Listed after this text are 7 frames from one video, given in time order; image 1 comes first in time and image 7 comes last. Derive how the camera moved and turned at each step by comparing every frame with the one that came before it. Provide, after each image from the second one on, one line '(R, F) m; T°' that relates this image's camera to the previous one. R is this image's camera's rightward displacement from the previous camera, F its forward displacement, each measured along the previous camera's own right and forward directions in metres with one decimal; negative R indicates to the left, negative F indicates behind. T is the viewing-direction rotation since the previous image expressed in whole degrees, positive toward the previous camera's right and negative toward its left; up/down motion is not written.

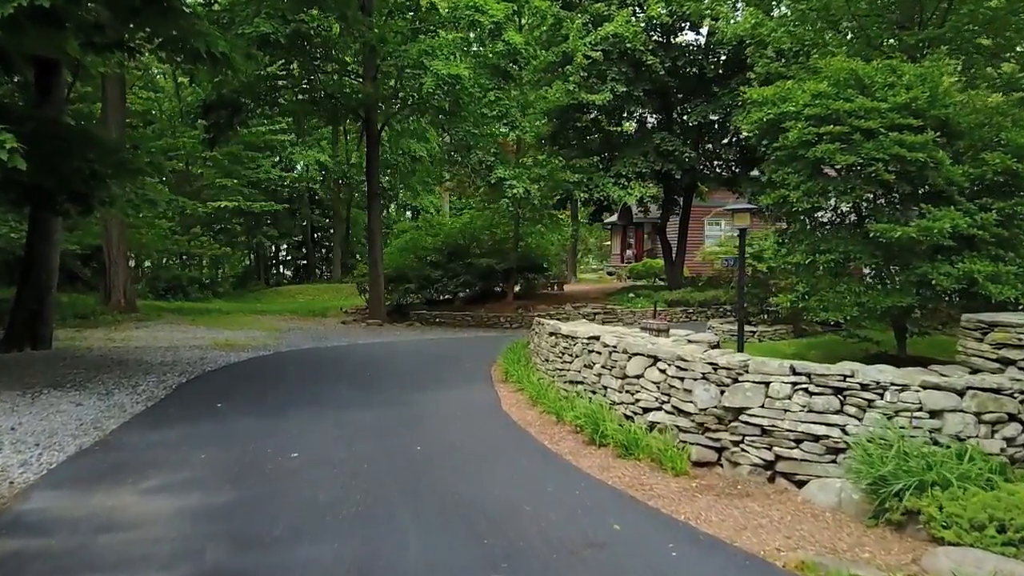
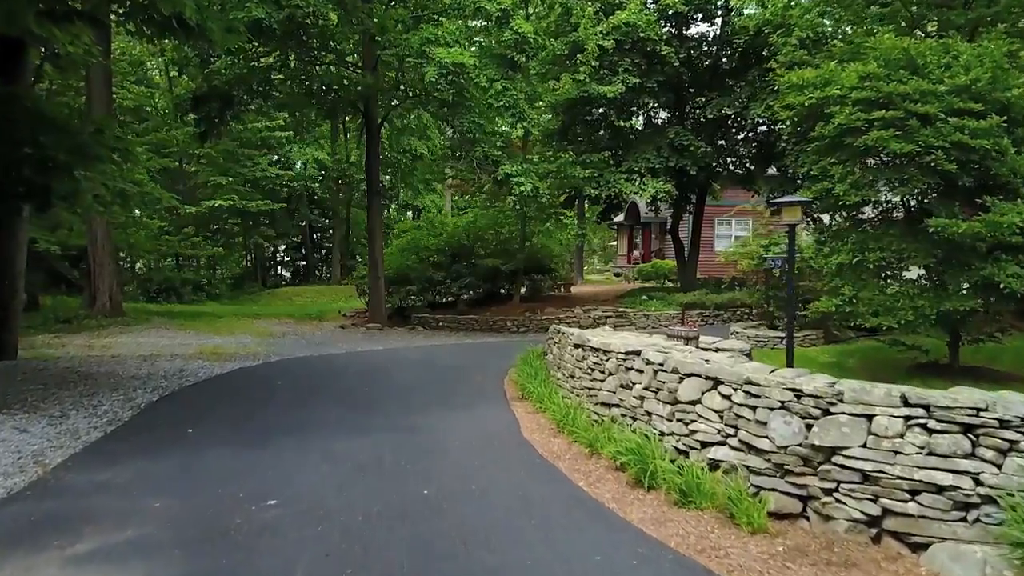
(-0.1, +0.9) m; 0°
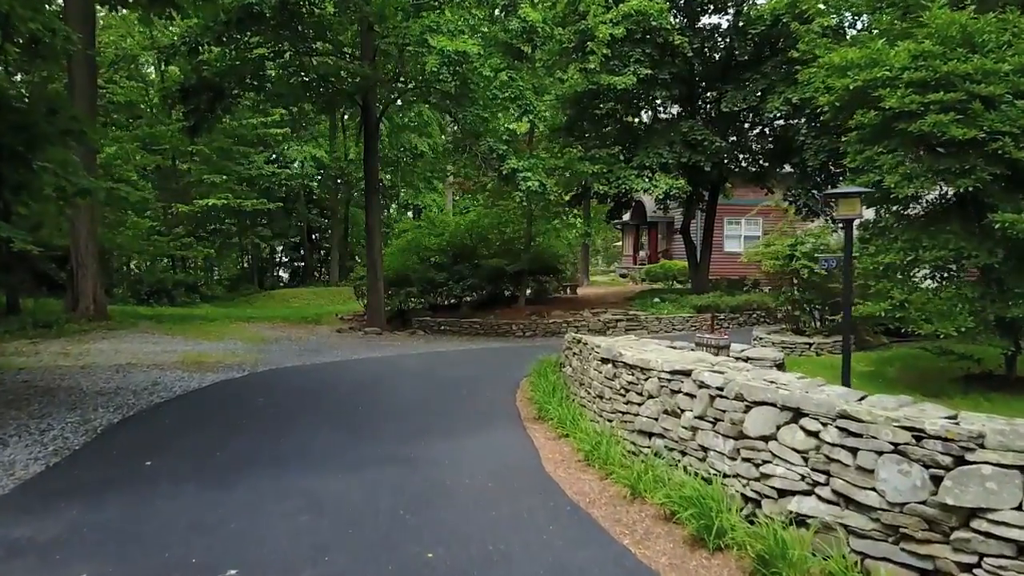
(-0.1, +0.9) m; 0°
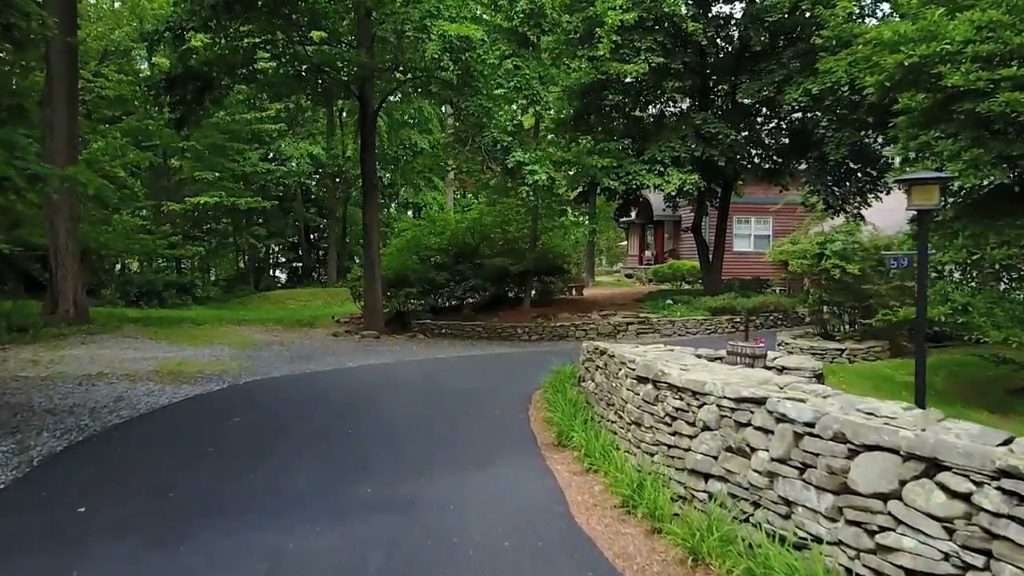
(-0.1, +0.9) m; 0°
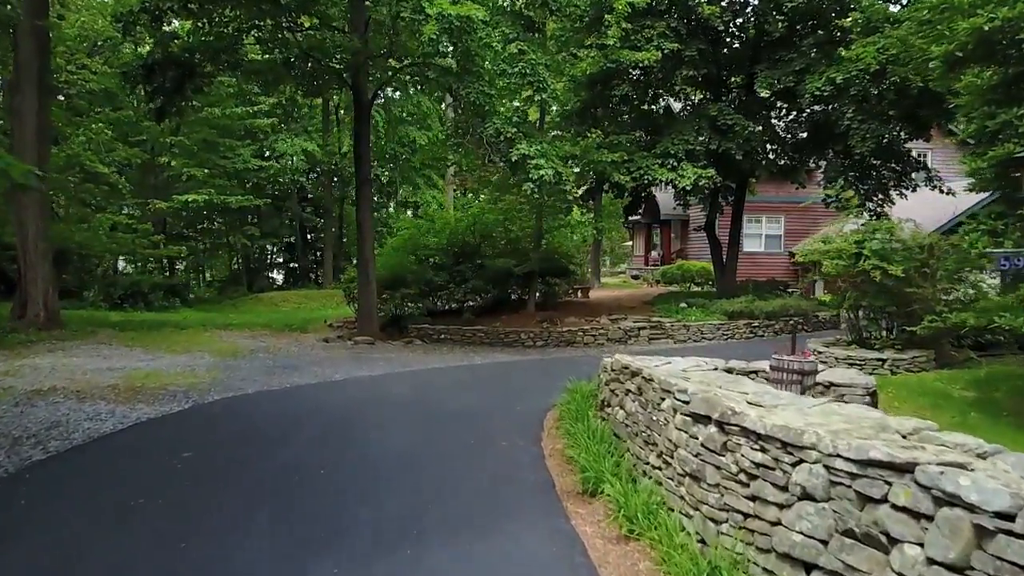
(-0.1, +1.0) m; 0°
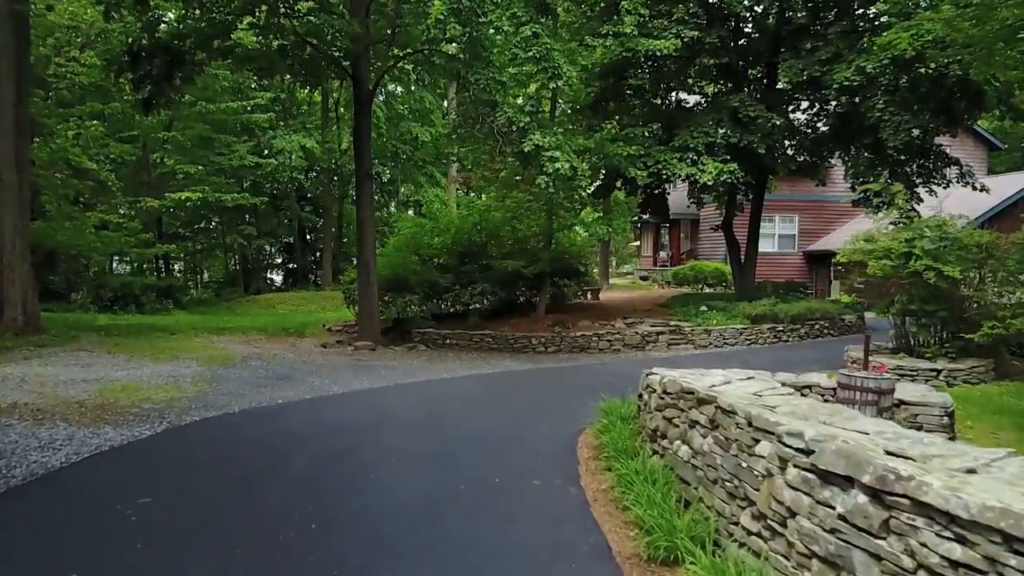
(-0.2, +0.9) m; 0°
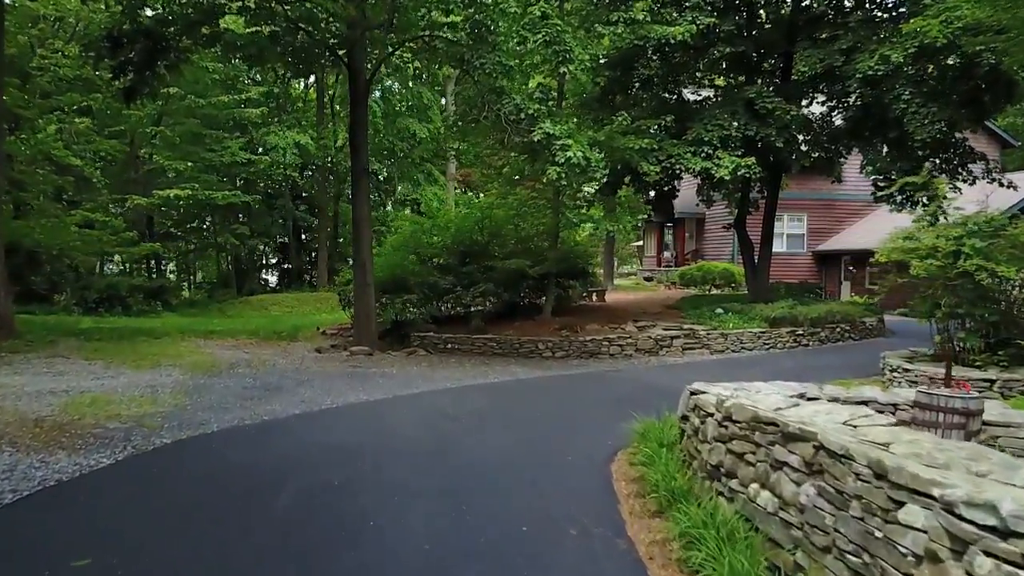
(-0.2, +0.8) m; 0°
